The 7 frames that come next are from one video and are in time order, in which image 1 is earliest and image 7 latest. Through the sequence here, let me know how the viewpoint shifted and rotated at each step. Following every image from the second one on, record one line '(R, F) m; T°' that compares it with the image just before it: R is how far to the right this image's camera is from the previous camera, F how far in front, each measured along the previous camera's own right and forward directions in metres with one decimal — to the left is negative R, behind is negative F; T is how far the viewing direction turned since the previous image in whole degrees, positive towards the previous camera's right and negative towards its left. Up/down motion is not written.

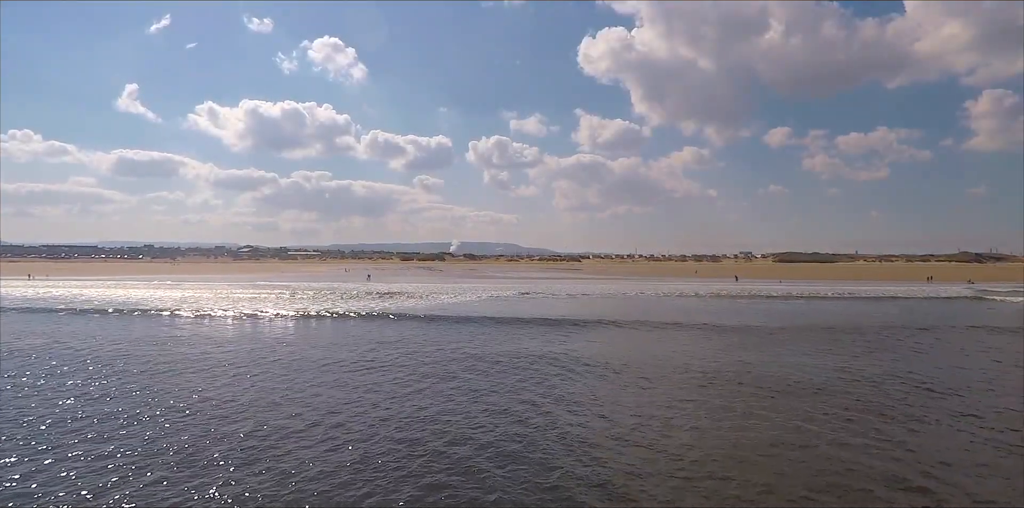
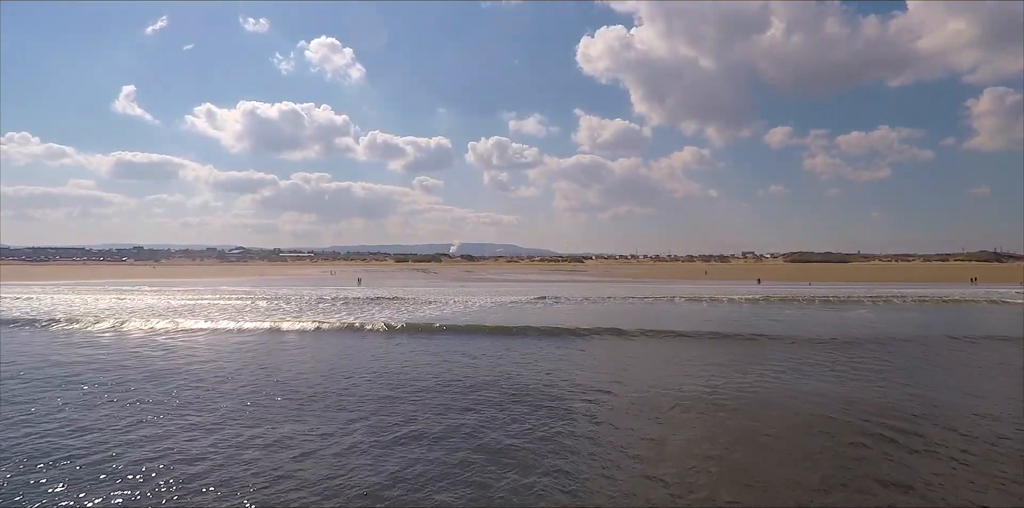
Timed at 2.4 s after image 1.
(+0.1, +2.9) m; 0°
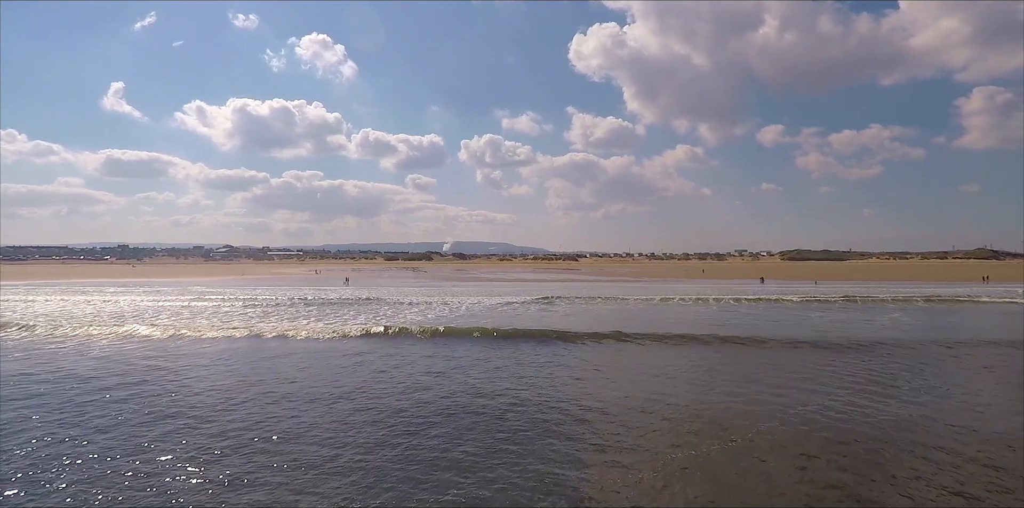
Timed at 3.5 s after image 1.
(0.0, +1.4) m; +1°
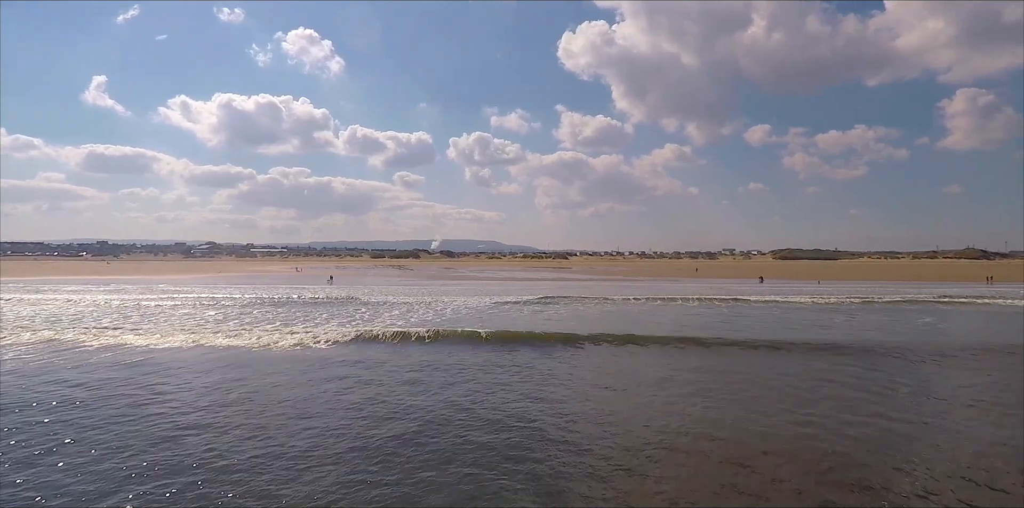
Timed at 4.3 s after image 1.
(-0.1, +1.2) m; +1°
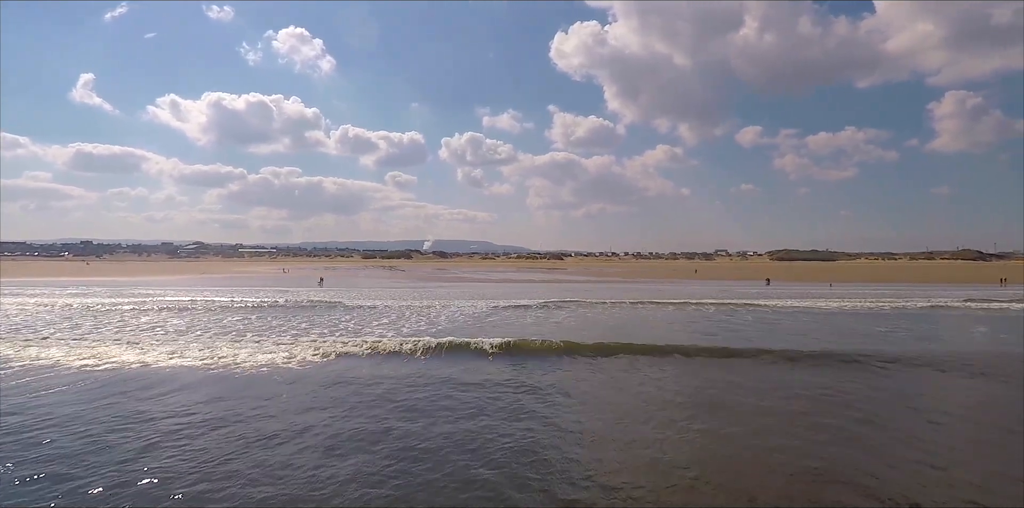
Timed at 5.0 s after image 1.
(-0.2, +1.2) m; +1°
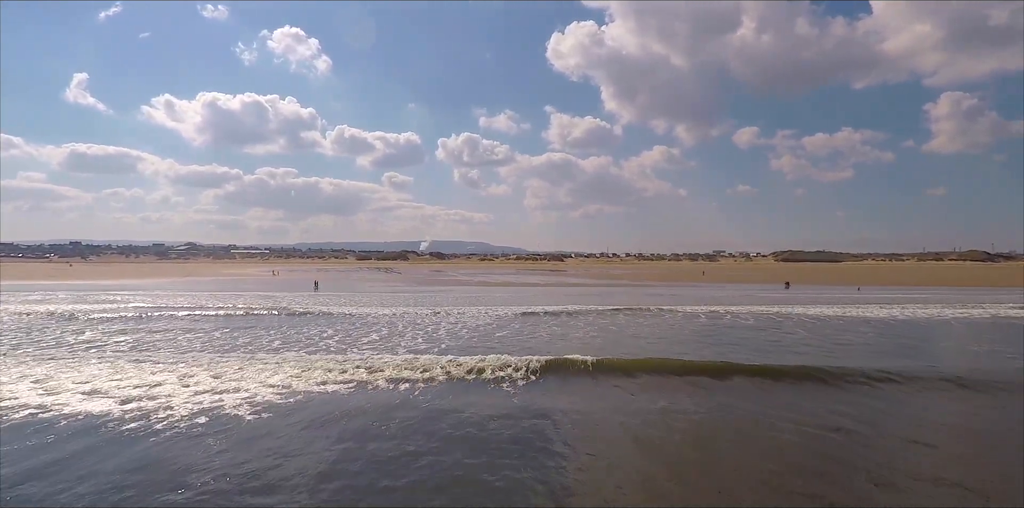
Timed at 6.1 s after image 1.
(-0.3, +1.6) m; 0°
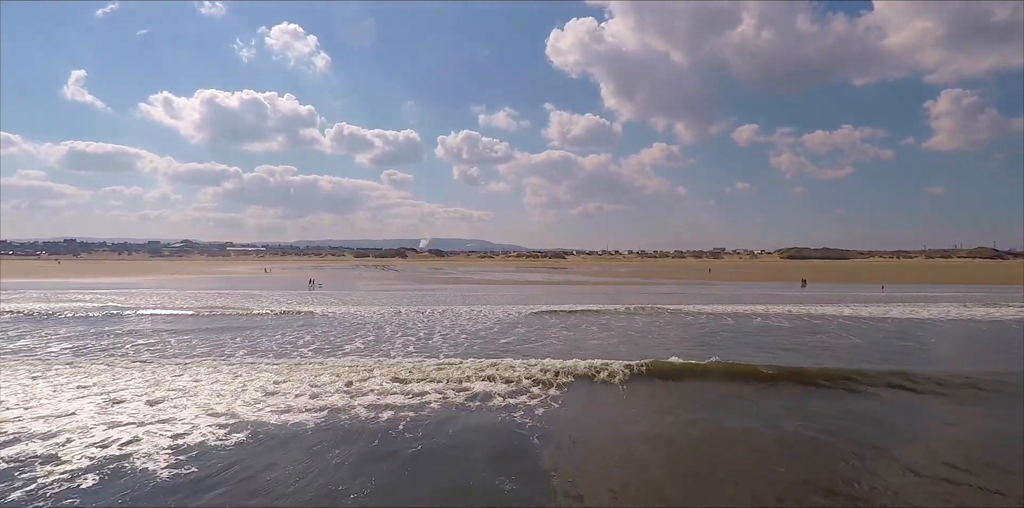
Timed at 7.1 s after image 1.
(-0.1, +1.2) m; 0°
